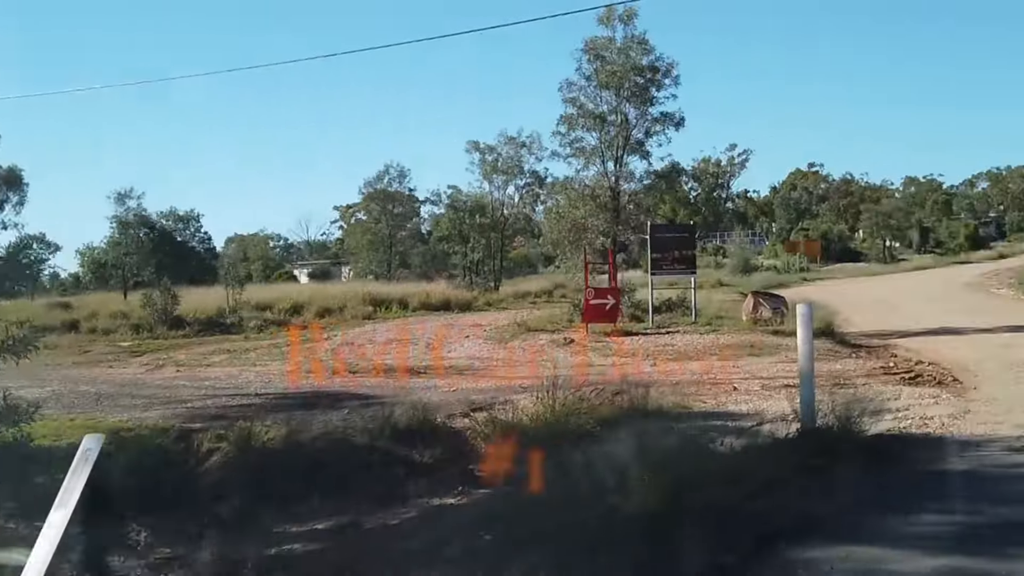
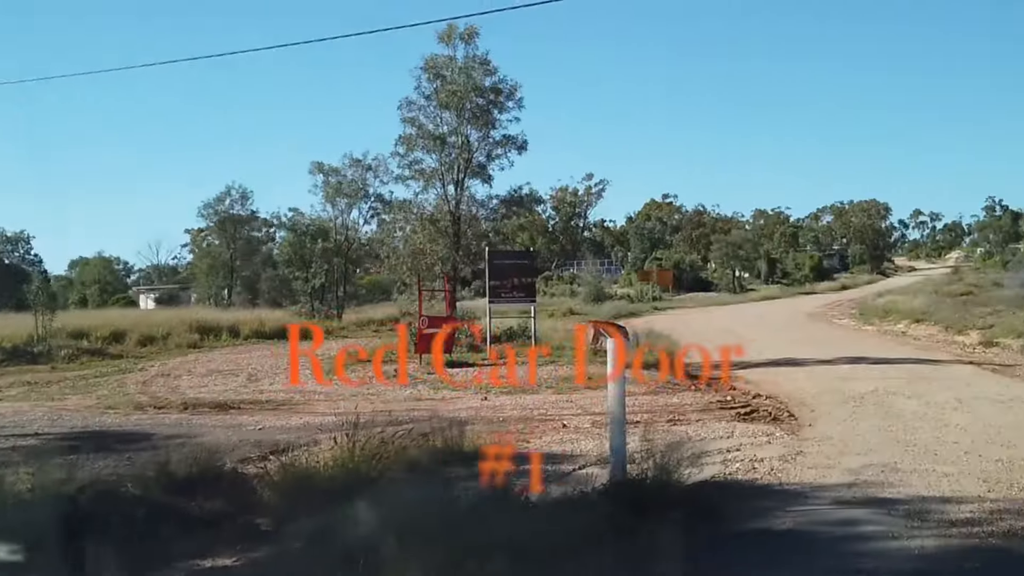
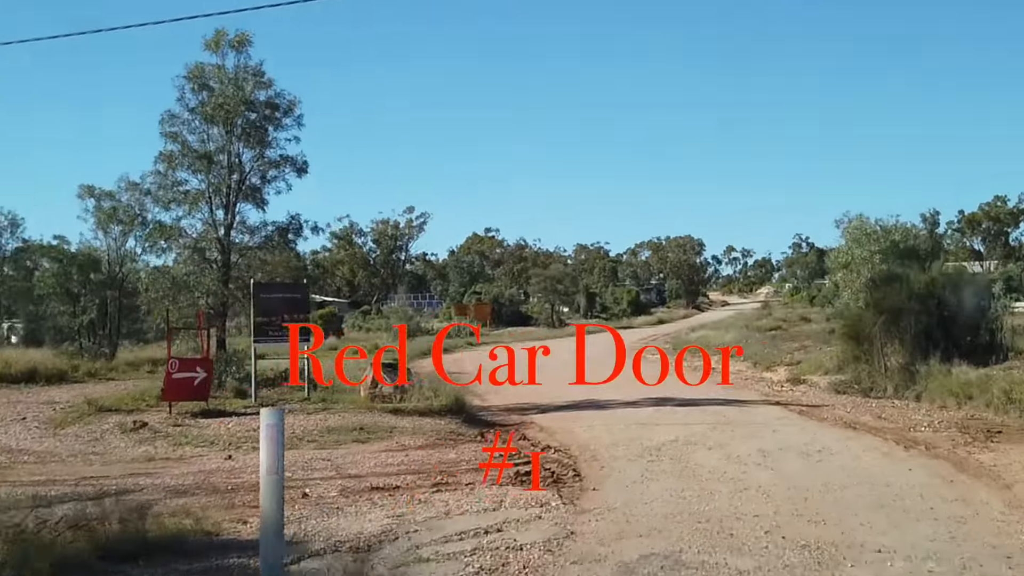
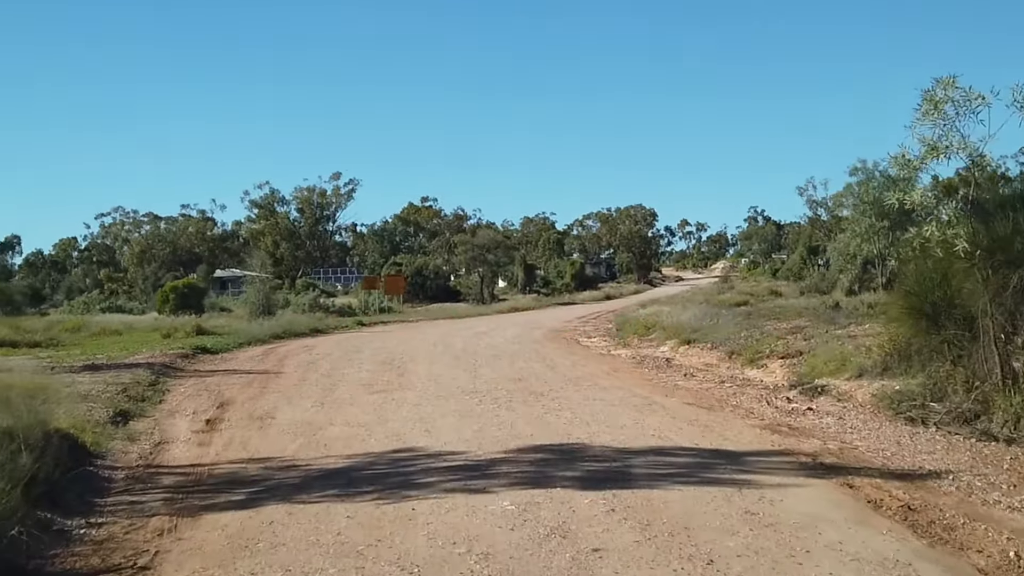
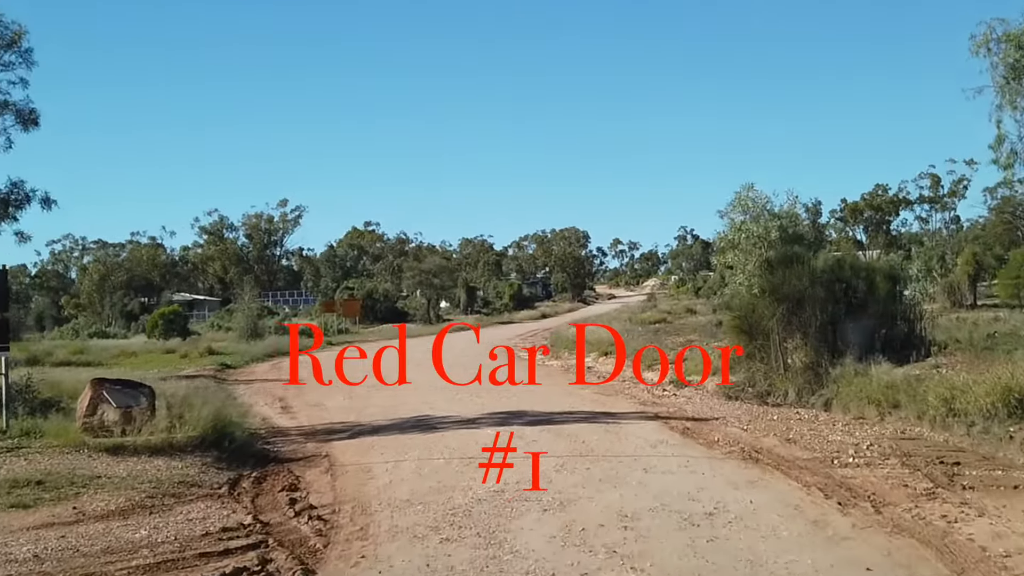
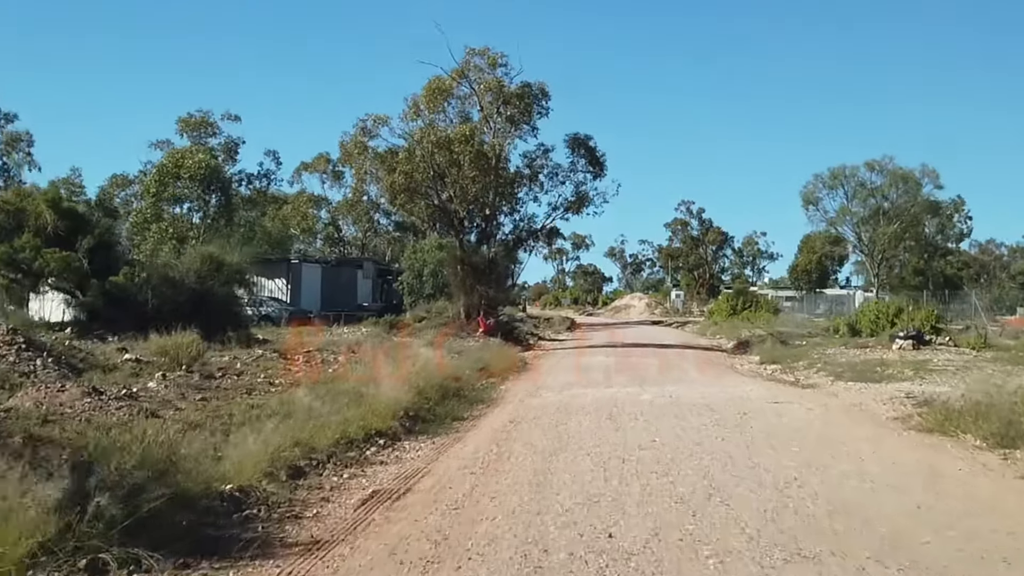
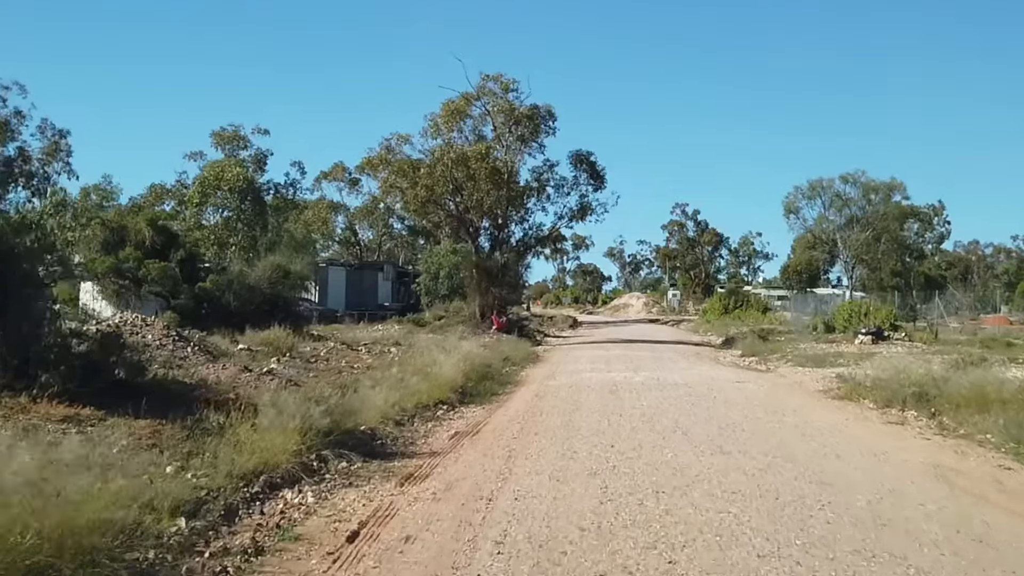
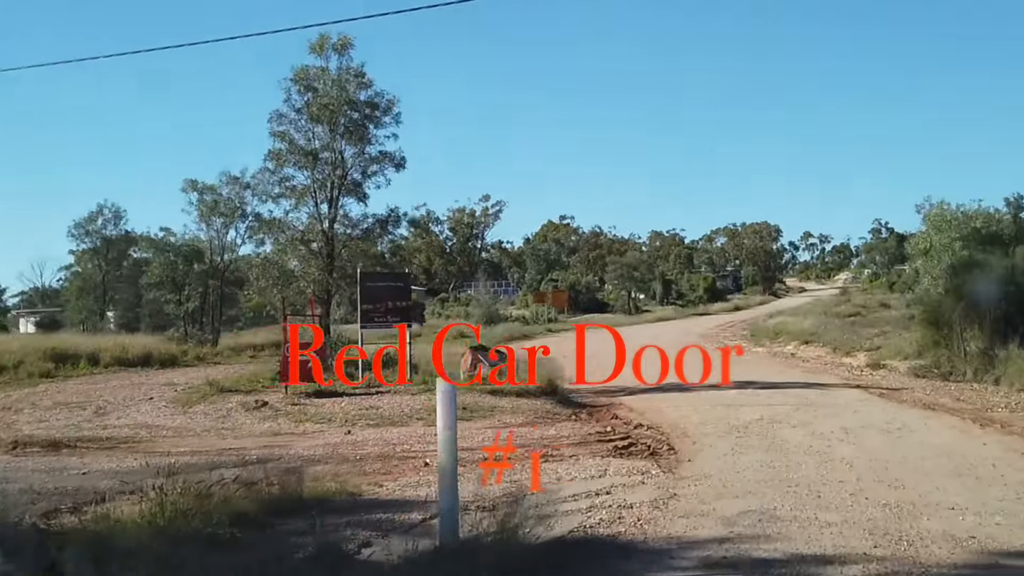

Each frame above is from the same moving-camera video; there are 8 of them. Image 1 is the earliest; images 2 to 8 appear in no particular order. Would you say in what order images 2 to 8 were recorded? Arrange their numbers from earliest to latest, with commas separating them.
2, 8, 3, 5, 4, 7, 6
